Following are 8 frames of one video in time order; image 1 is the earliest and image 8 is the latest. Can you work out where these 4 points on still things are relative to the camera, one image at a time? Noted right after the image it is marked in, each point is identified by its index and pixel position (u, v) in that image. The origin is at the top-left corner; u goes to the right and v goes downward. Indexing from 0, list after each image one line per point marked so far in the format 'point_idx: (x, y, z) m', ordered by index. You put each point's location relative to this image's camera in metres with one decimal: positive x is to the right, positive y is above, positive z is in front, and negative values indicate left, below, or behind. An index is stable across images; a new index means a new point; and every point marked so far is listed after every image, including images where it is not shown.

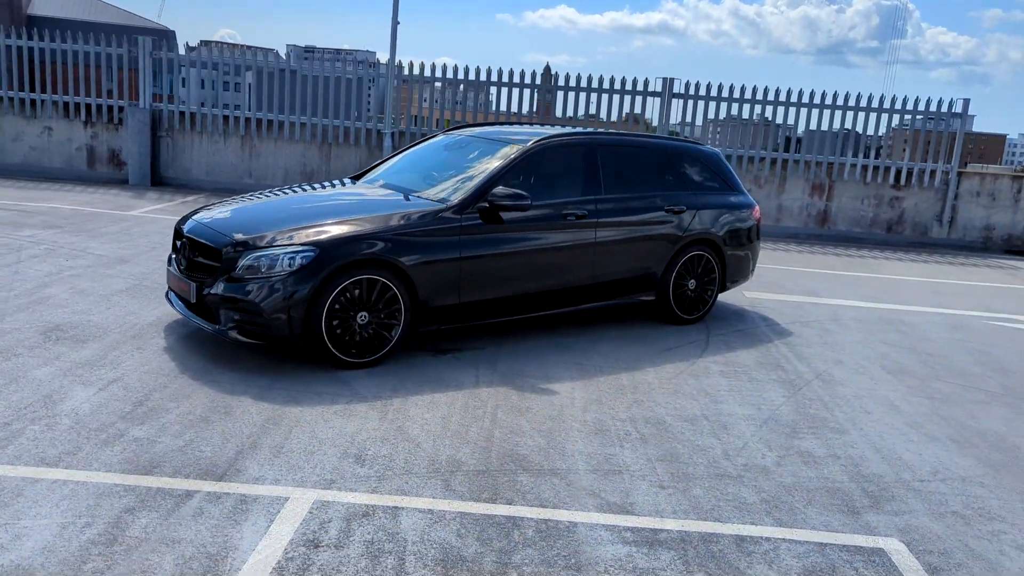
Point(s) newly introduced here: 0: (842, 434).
0: (+2.0, -0.9, +5.4) m
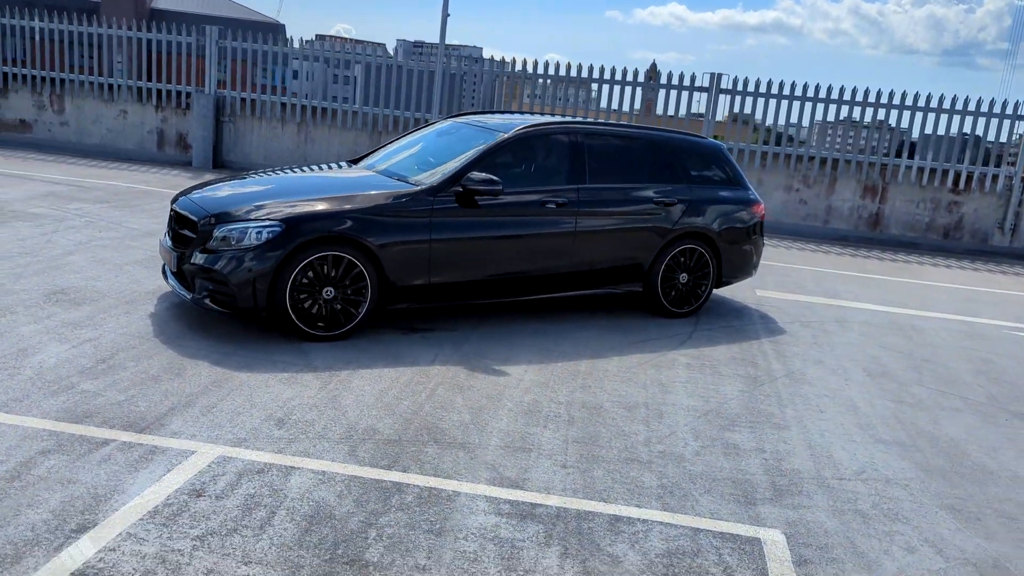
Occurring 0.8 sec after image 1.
0: (+1.6, -0.8, +5.3) m
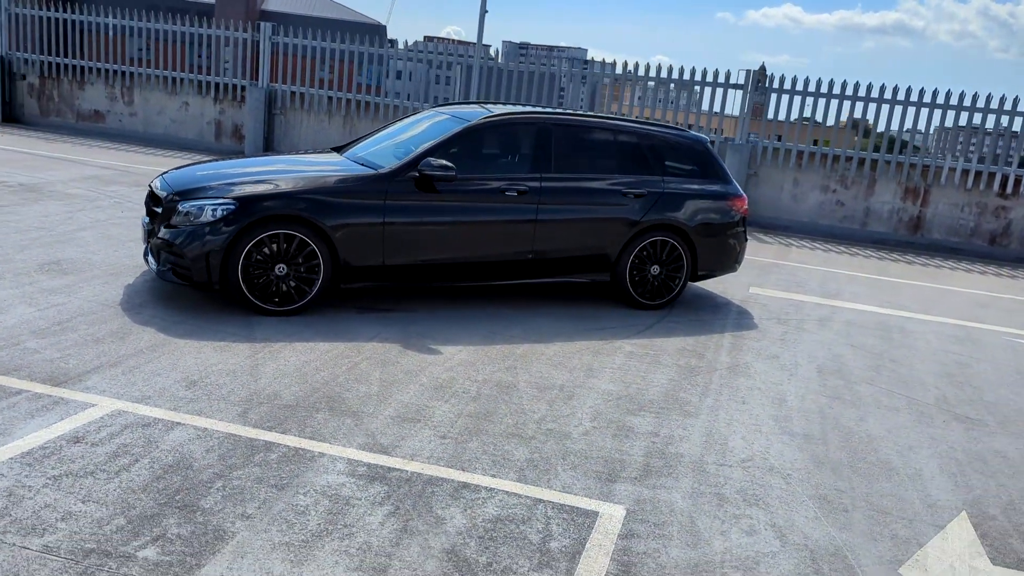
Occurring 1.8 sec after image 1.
0: (+1.0, -0.8, +5.3) m
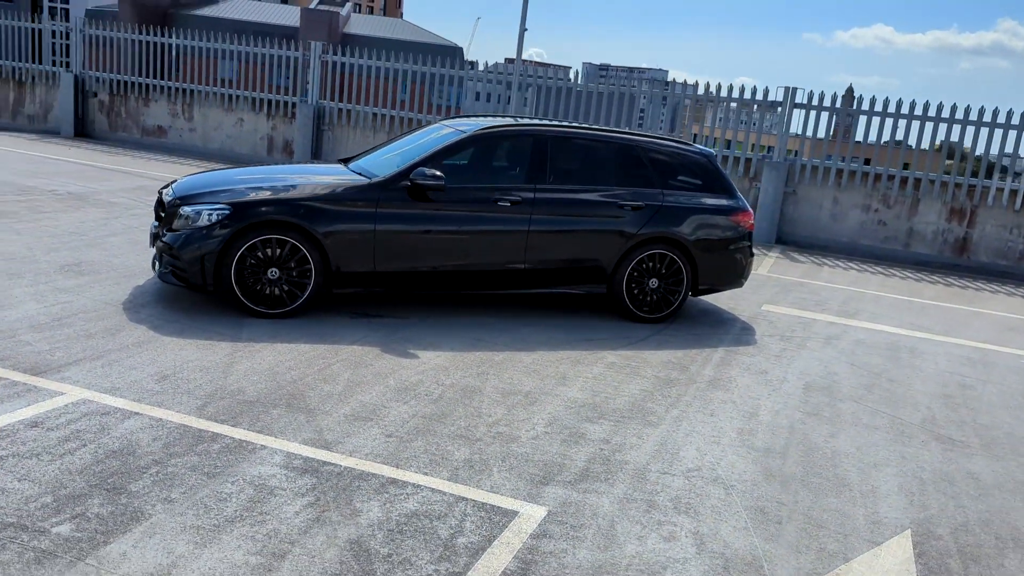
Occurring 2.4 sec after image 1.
0: (+0.8, -0.8, +5.3) m
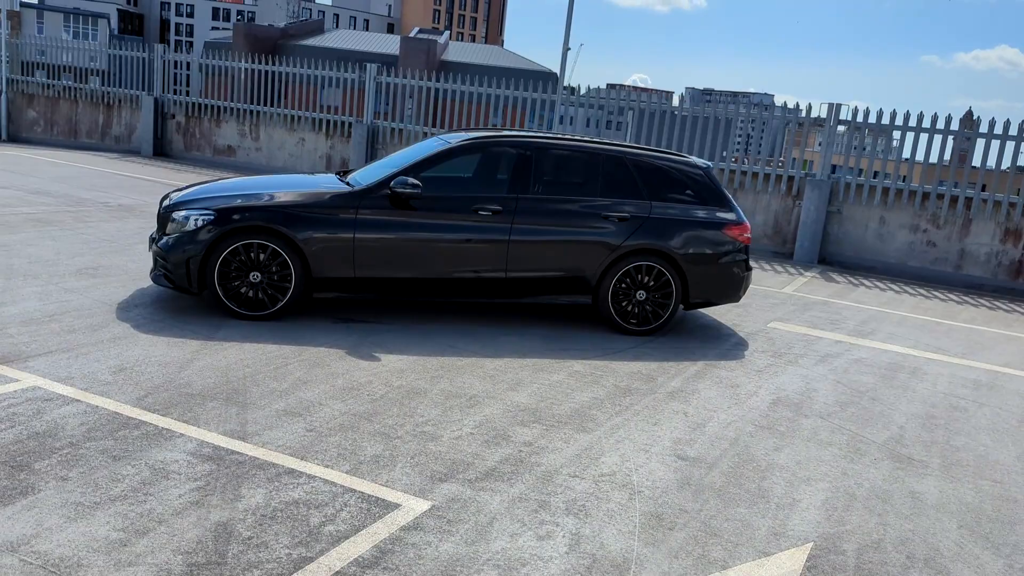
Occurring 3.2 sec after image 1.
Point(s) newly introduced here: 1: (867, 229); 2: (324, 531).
0: (+0.4, -0.8, +5.2) m
1: (+5.3, +0.9, +13.3) m
2: (-0.8, -1.0, +3.7) m
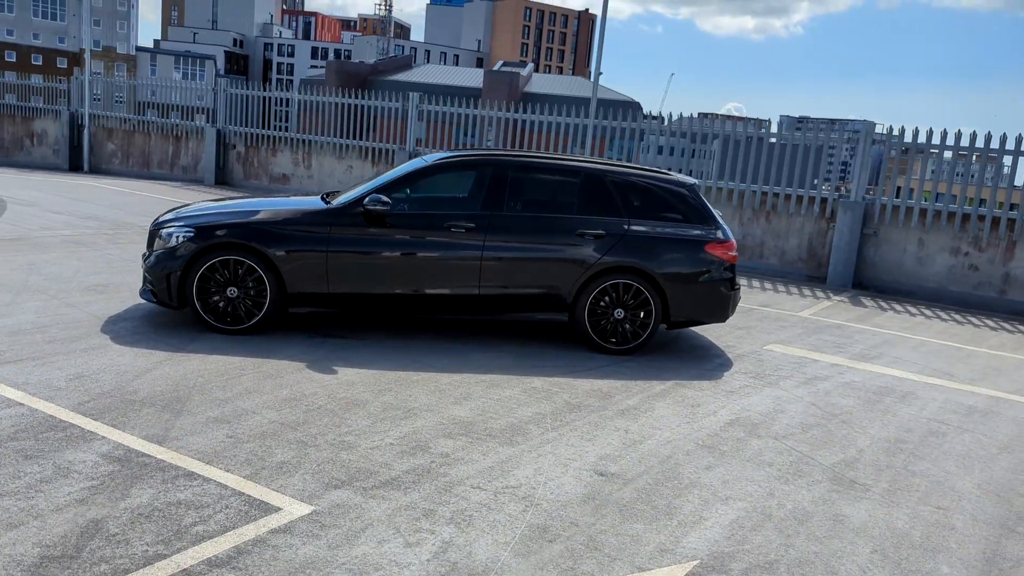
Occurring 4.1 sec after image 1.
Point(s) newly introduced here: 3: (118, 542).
0: (0.0, -0.9, +5.1) m
1: (+5.6, +0.5, +12.7) m
2: (-1.4, -1.0, +3.8) m
3: (-1.6, -1.0, +3.6) m
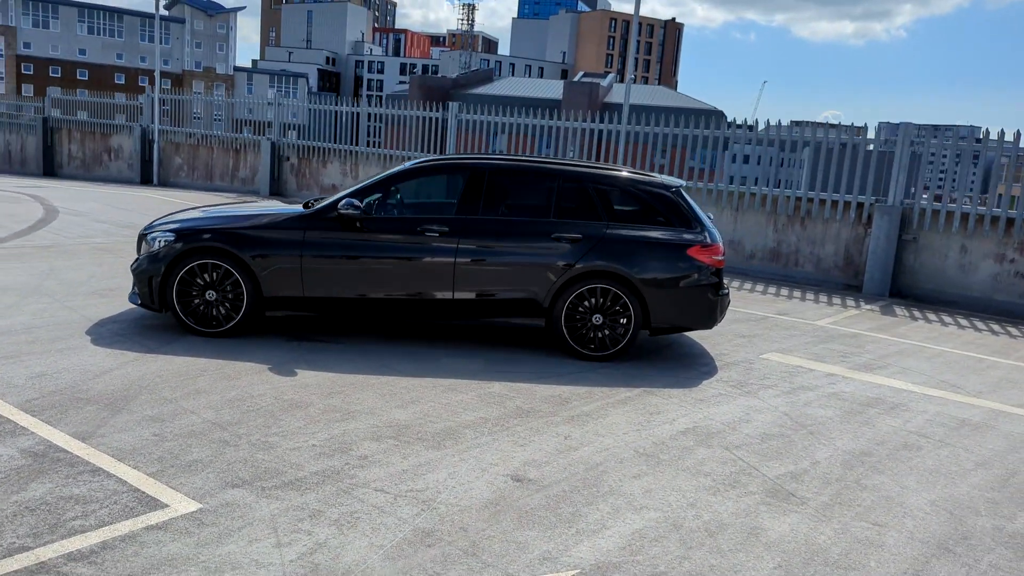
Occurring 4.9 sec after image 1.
0: (-0.4, -0.9, +5.0) m
1: (+5.9, +0.4, +12.1) m
2: (-1.9, -1.0, +3.8) m
3: (-2.2, -1.0, +3.7) m
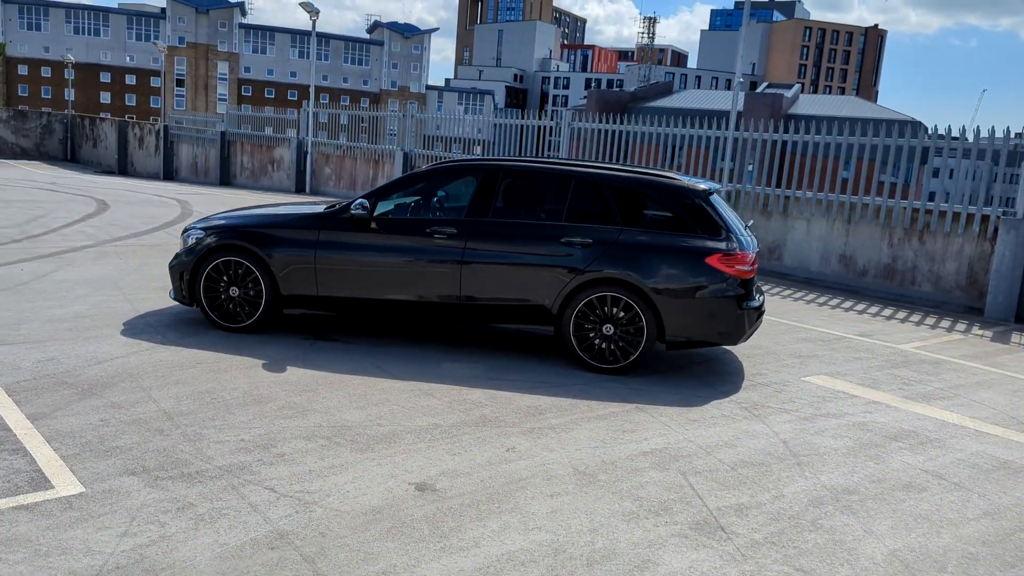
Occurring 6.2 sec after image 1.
0: (-0.8, -0.9, +4.9) m
1: (+6.8, +0.1, +10.6) m
2: (-2.5, -0.9, +4.0) m
3: (-2.8, -0.9, +3.9) m
